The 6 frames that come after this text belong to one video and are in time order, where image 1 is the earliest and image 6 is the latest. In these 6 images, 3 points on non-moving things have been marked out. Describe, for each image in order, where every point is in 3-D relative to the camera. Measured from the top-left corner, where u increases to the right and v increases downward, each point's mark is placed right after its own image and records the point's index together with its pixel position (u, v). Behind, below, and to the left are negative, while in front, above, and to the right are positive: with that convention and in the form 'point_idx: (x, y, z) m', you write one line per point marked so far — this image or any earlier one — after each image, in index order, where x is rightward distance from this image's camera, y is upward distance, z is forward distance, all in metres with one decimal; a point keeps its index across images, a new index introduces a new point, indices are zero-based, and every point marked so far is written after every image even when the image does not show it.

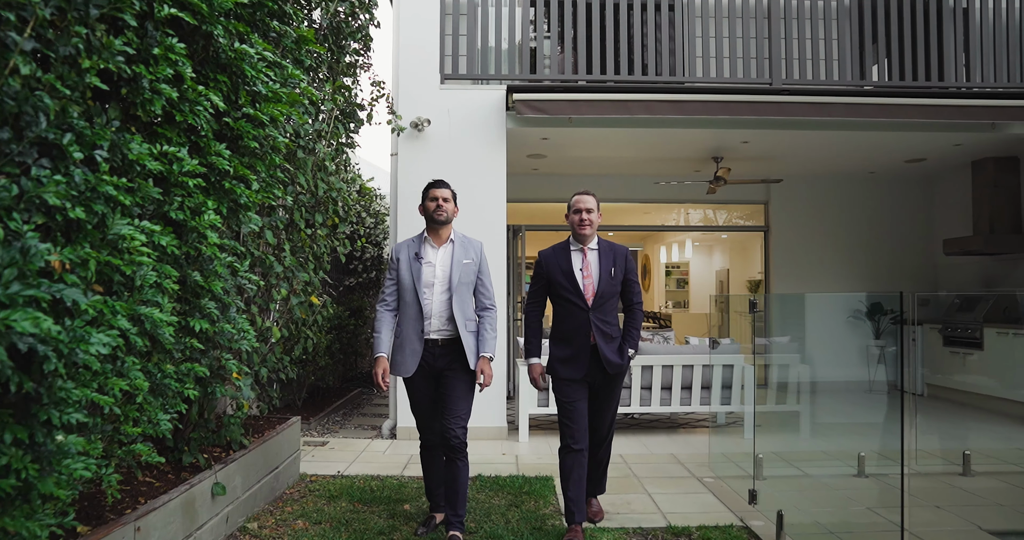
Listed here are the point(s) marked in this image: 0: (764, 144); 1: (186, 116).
0: (+2.0, +1.0, +6.4) m
1: (-0.7, +0.4, +1.8) m
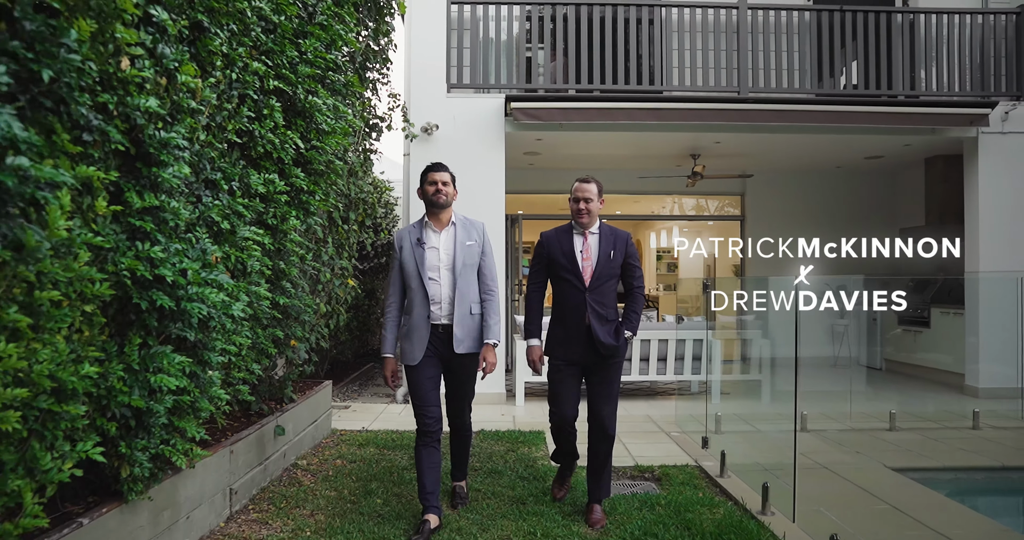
0: (+2.0, +1.1, +7.2) m
1: (-0.8, +0.4, +2.6) m
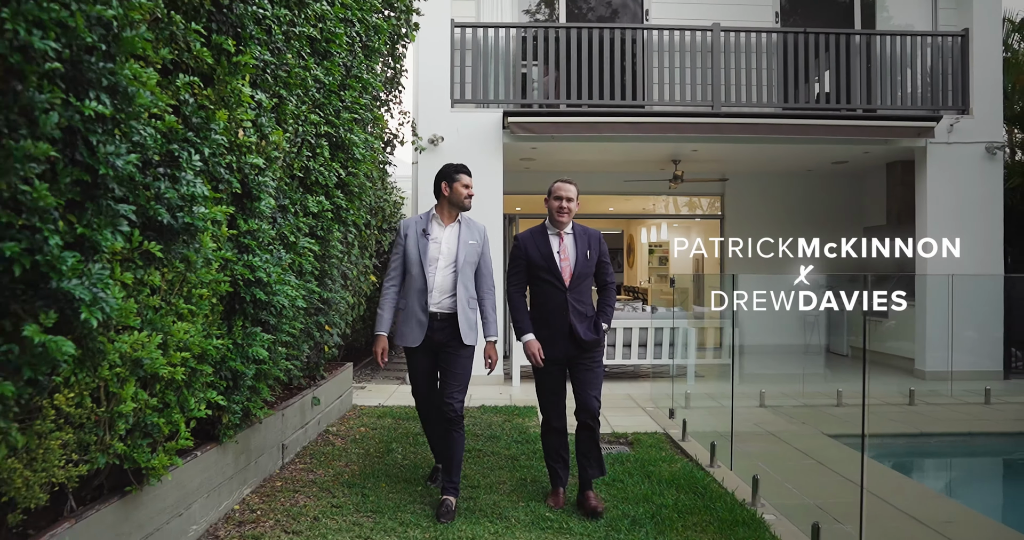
0: (+2.0, +1.2, +7.9) m
1: (-0.8, +0.4, +3.4) m
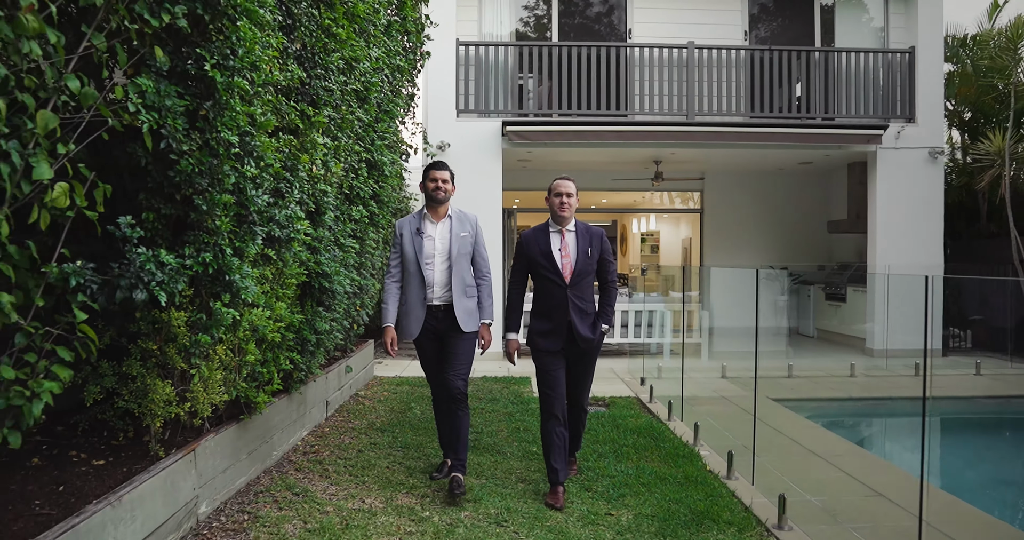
0: (+2.0, +1.3, +8.9) m
1: (-0.8, +0.4, +4.3) m
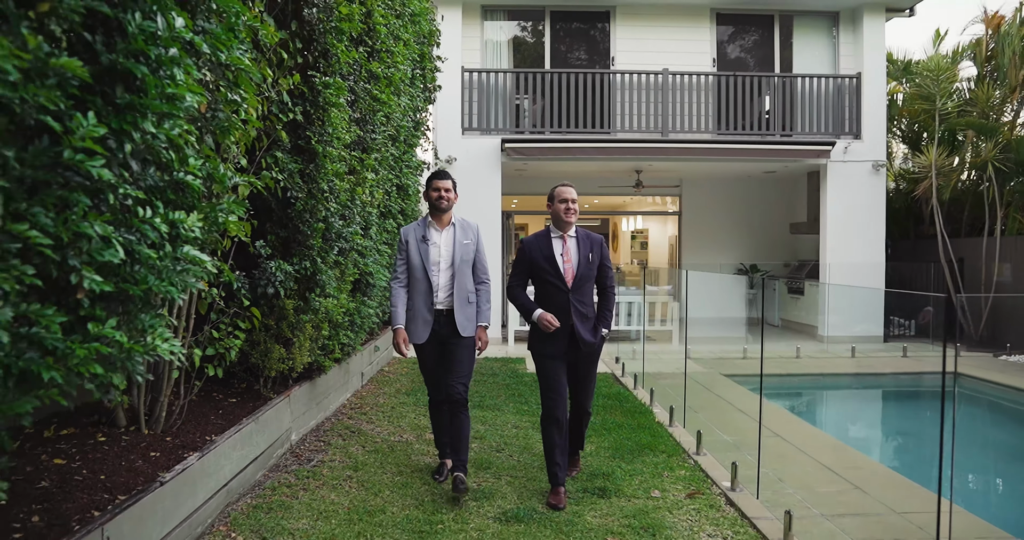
0: (+2.0, +1.3, +10.1) m
1: (-0.8, +0.4, +5.6) m
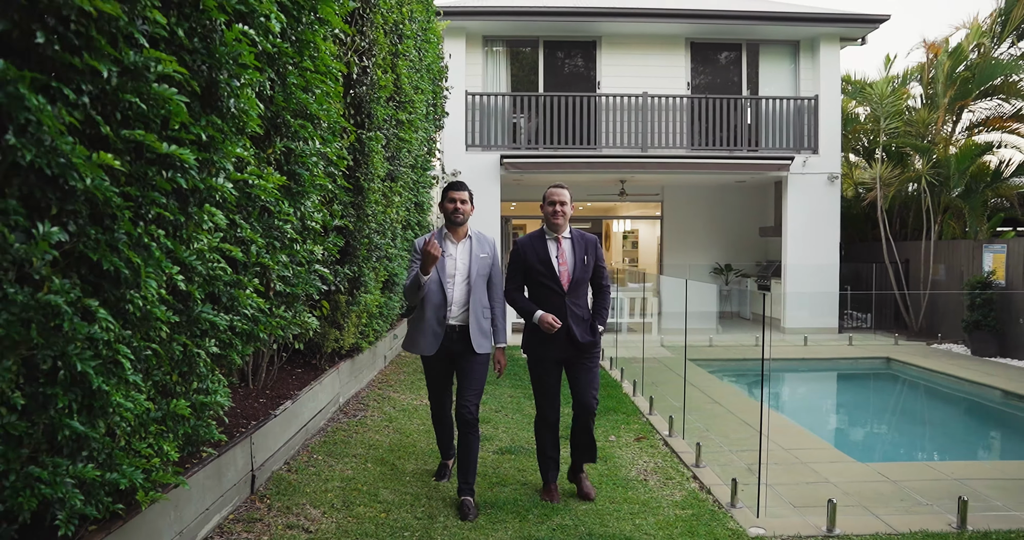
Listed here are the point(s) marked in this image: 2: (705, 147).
0: (+1.9, +1.3, +11.3) m
1: (-0.9, +0.4, +6.8) m
2: (+2.6, +1.7, +10.7) m
